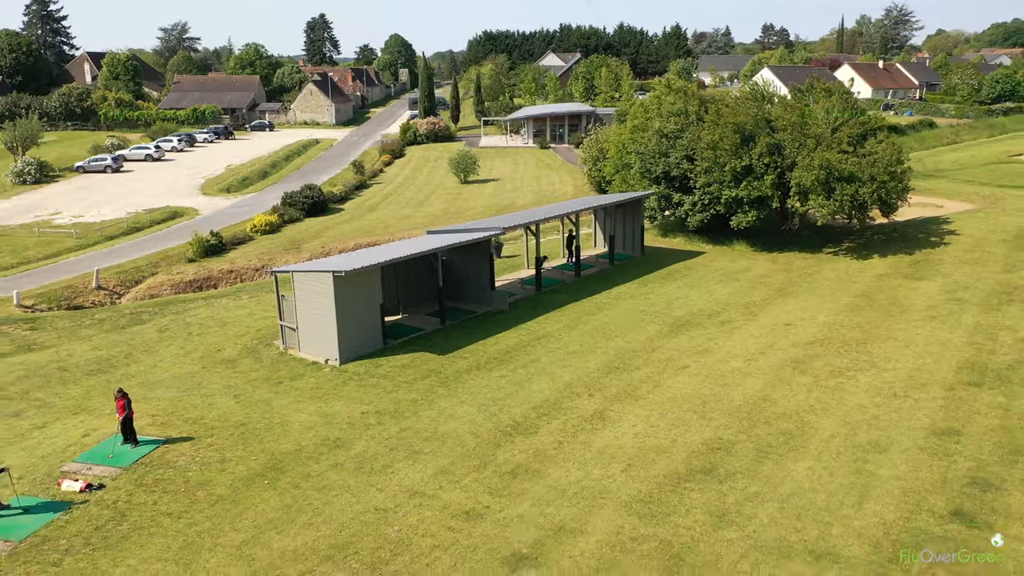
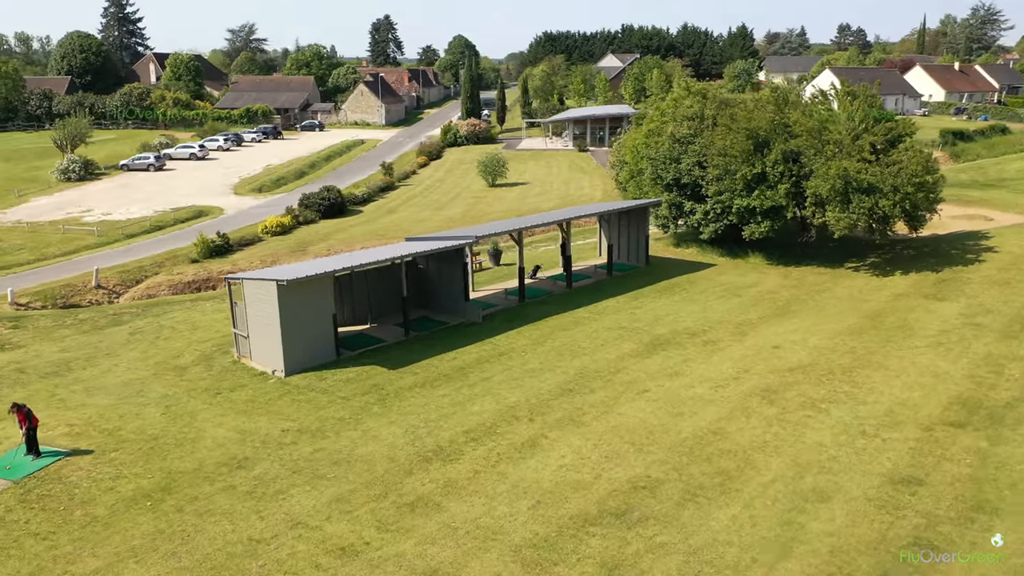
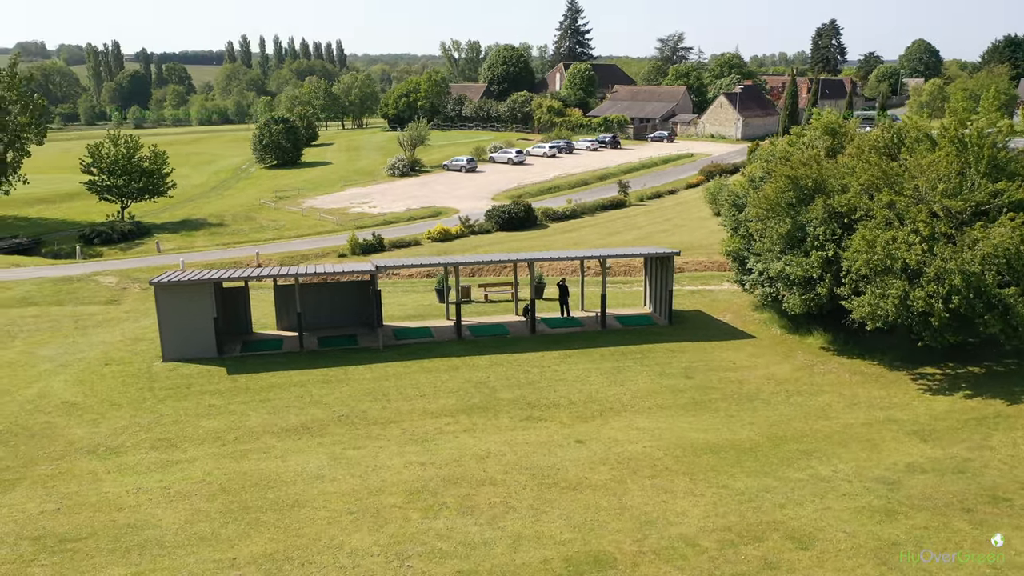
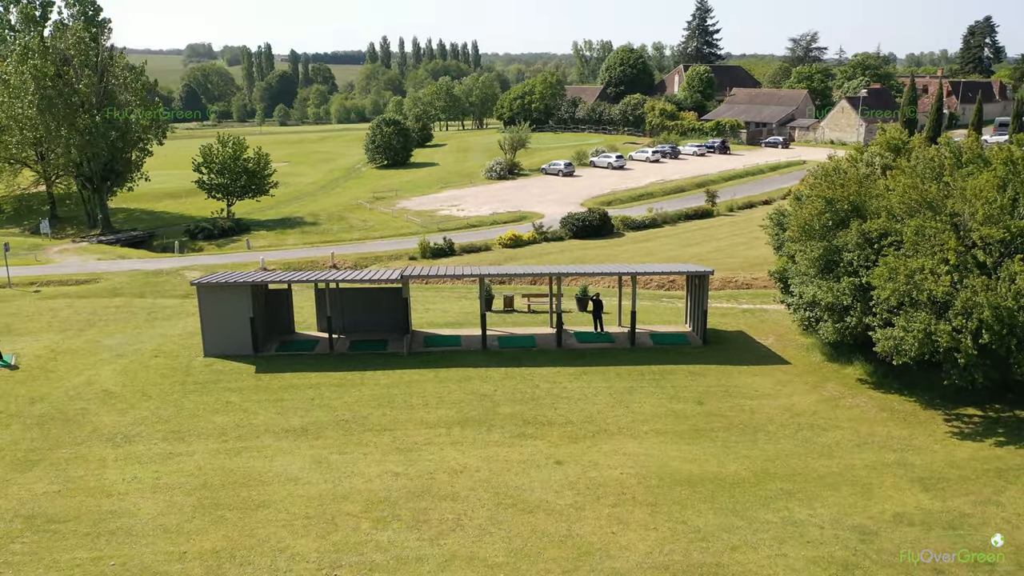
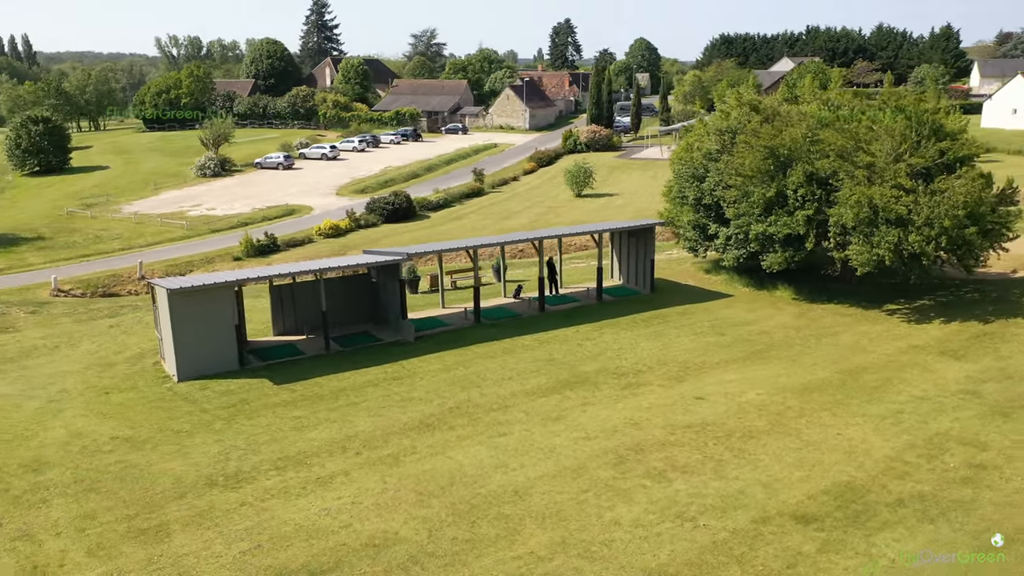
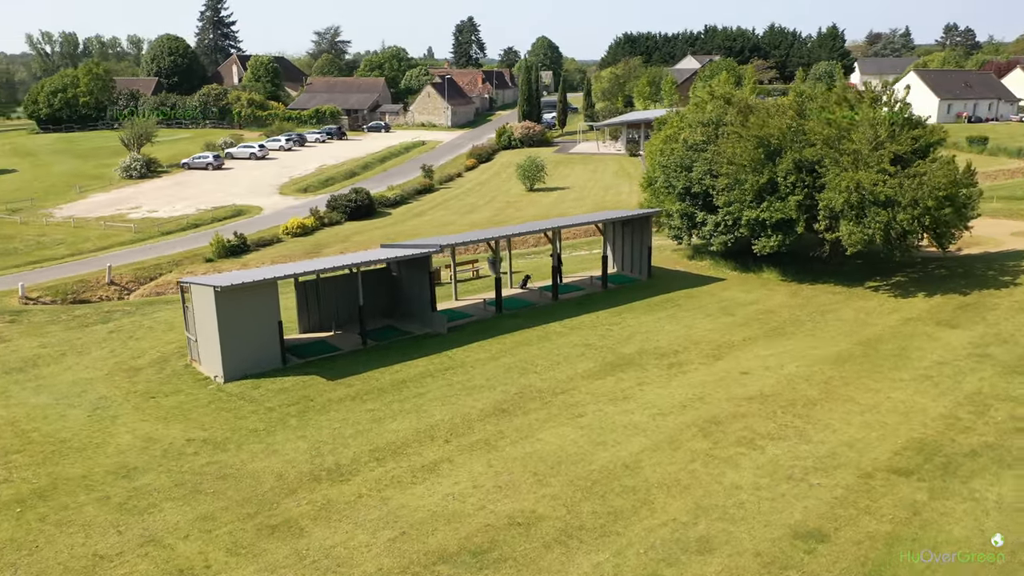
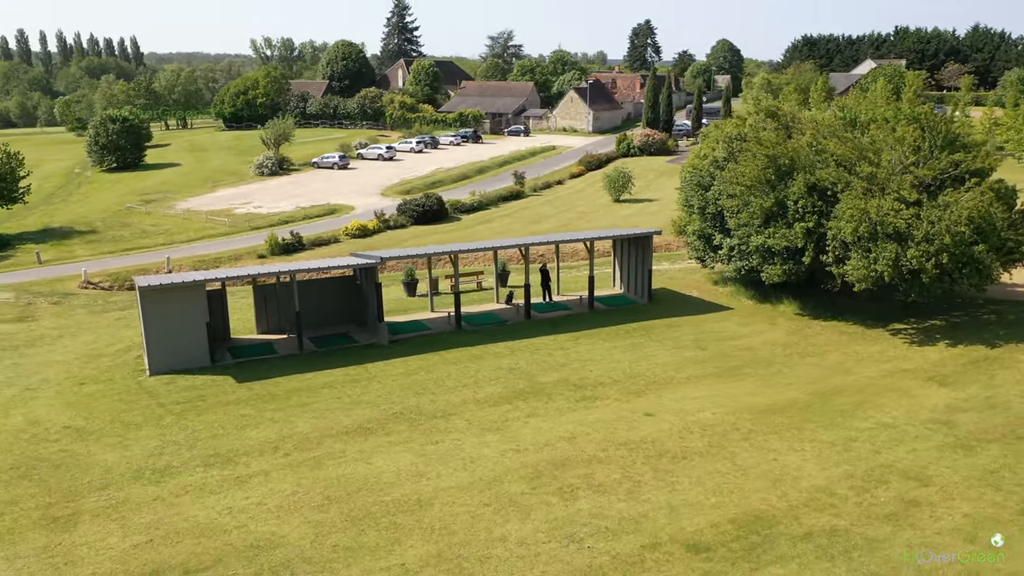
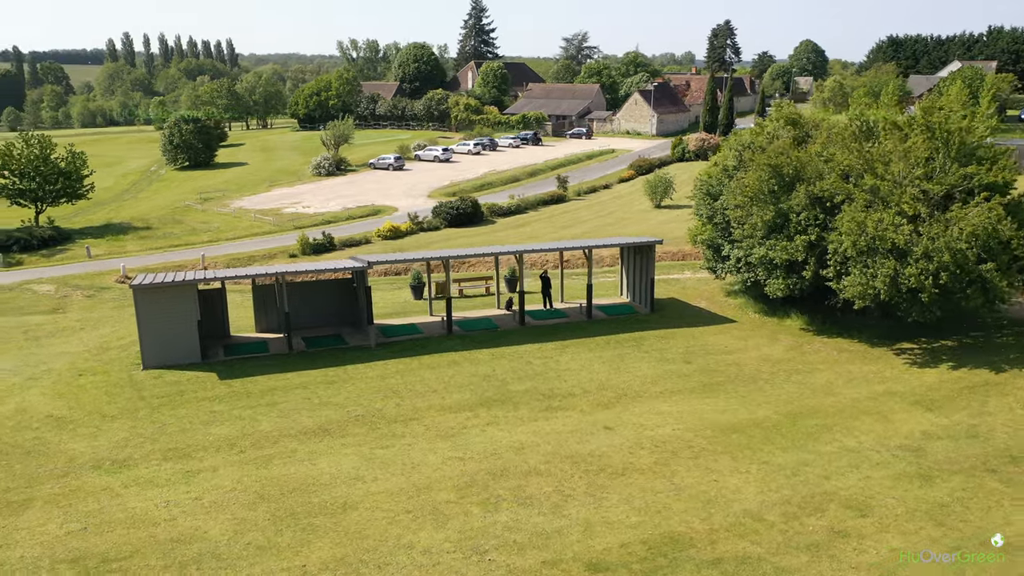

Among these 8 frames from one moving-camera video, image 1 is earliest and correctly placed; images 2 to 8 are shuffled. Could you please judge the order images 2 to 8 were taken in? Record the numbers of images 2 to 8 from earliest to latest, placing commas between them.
2, 6, 5, 7, 8, 3, 4
